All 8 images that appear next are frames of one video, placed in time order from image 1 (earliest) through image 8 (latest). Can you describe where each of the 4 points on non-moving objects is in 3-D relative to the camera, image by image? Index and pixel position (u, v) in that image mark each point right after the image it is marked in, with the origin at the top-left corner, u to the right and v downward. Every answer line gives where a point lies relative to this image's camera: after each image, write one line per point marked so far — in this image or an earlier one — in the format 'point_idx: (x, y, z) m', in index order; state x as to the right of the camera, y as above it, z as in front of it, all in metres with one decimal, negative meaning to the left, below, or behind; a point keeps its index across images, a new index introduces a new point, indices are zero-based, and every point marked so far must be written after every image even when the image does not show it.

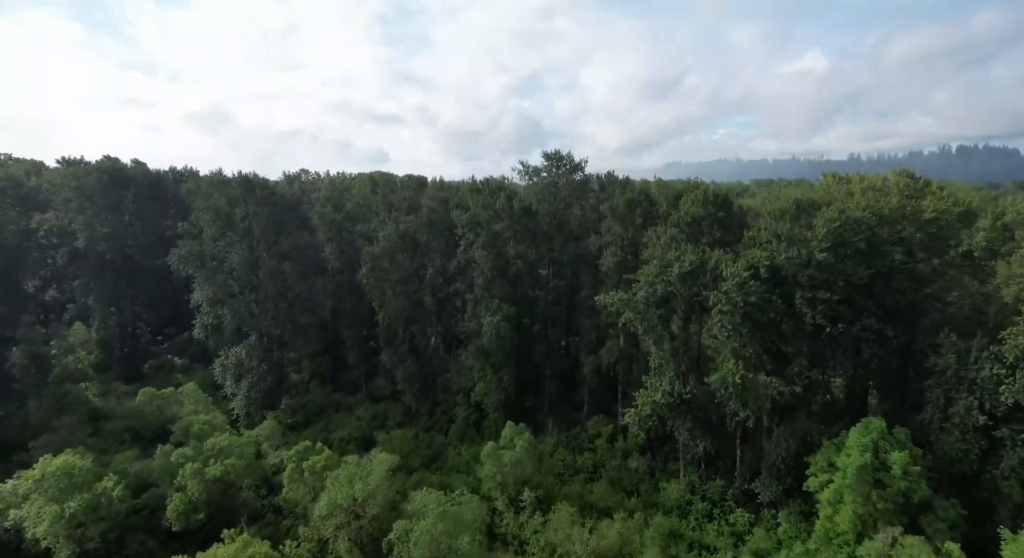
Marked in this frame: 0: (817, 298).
0: (+11.2, -0.7, +18.7) m
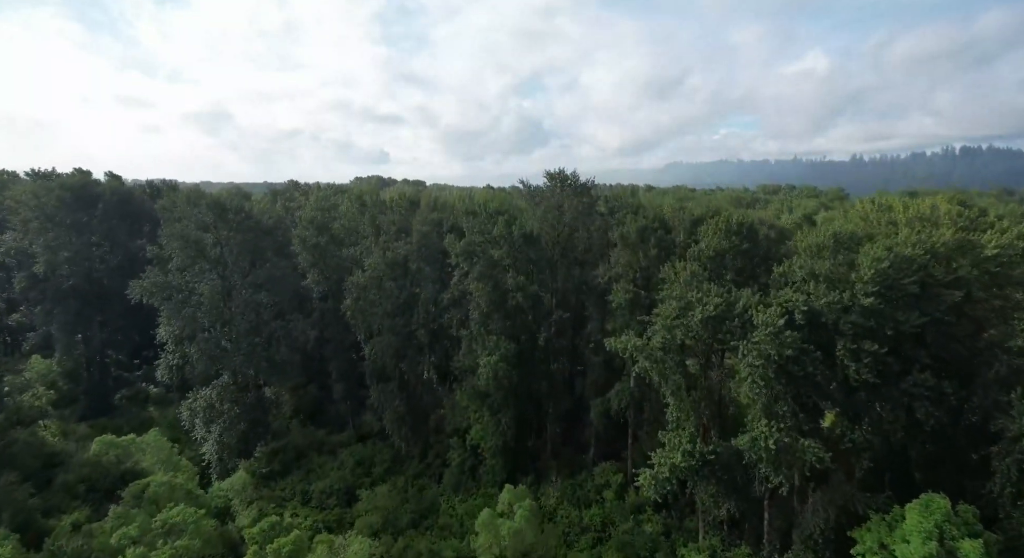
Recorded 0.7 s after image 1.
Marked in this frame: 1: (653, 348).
0: (+11.2, -2.3, +16.2) m
1: (+5.2, -2.5, +18.6) m
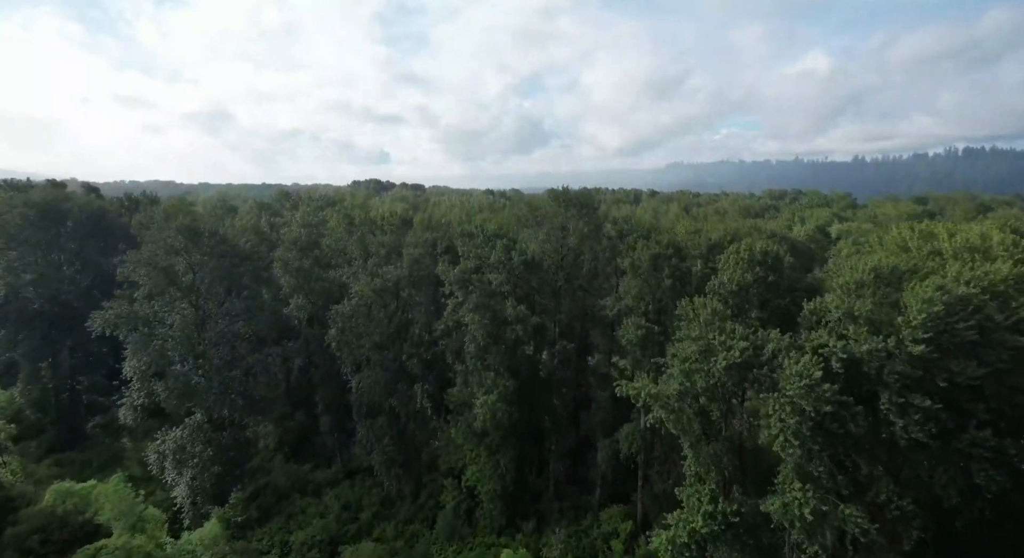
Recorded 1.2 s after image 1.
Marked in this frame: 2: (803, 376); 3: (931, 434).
0: (+11.2, -3.5, +14.1) m
1: (+5.1, -3.8, +16.5) m
2: (+8.2, -2.7, +14.4) m
3: (+11.8, -4.4, +14.3) m
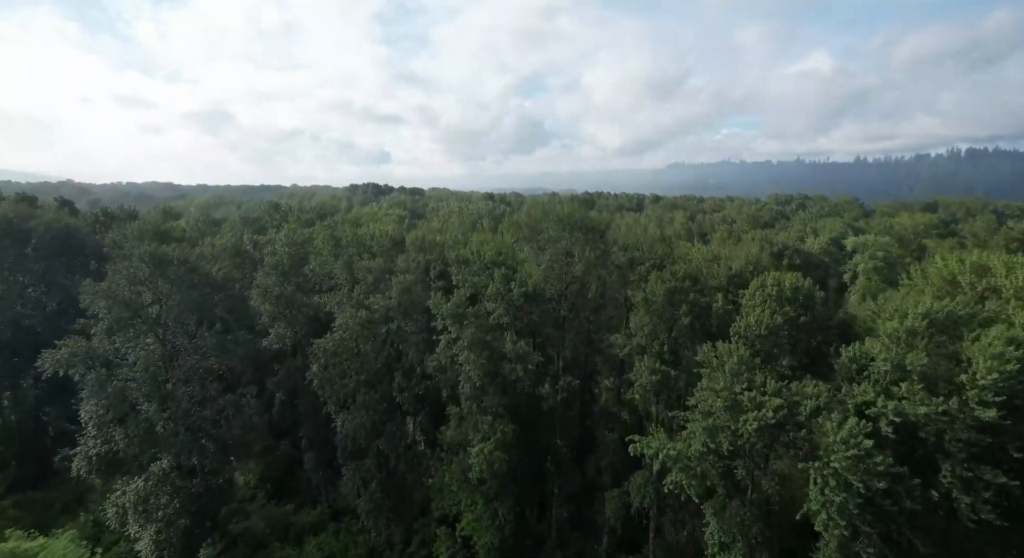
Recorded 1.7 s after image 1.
0: (+11.1, -4.8, +12.1) m
1: (+5.1, -5.0, +14.5) m
2: (+8.2, -4.0, +12.3) m
3: (+11.7, -5.6, +12.3) m
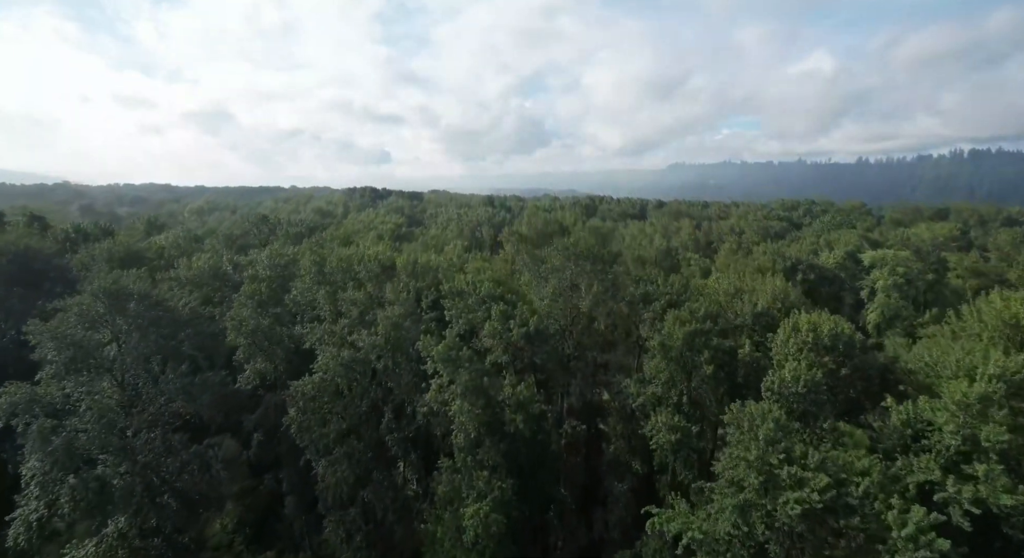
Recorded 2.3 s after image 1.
0: (+11.1, -6.1, +10.0) m
1: (+5.1, -6.3, +12.4) m
2: (+8.2, -5.3, +10.3) m
3: (+11.7, -6.9, +10.2) m
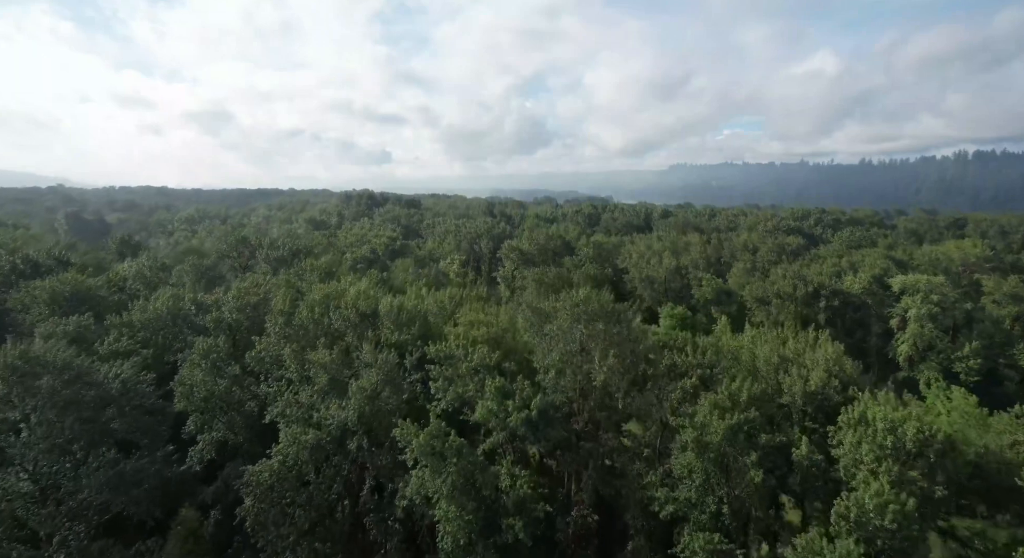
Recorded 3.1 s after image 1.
0: (+11.0, -8.0, +6.9) m
1: (+5.0, -8.3, +9.3) m
2: (+8.1, -7.3, +7.2) m
3: (+11.6, -8.9, +7.1) m
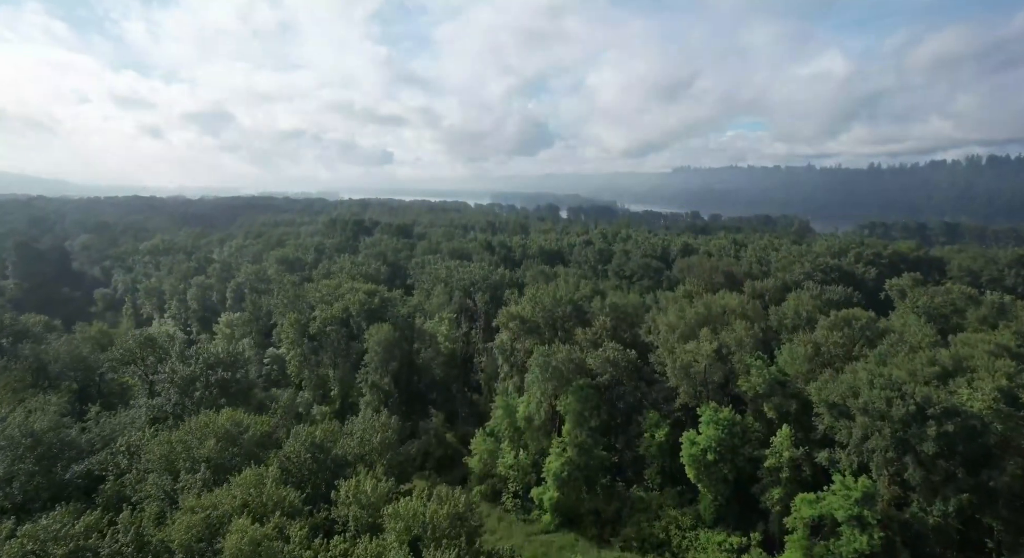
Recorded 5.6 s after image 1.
0: (+10.8, -14.5, -3.1) m
1: (+4.8, -14.8, -0.6) m
2: (+7.9, -13.7, -2.8) m
3: (+11.5, -15.3, -2.9) m
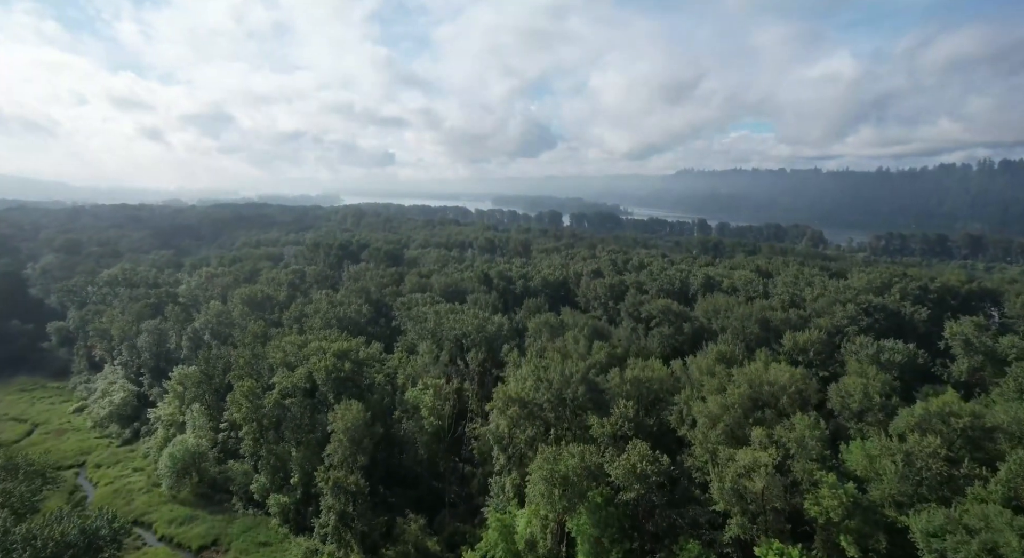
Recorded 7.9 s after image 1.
0: (+10.6, -19.6, -12.0) m
1: (+4.6, -19.8, -9.6) m
2: (+7.6, -18.8, -11.8) m
3: (+11.2, -20.4, -11.9) m
